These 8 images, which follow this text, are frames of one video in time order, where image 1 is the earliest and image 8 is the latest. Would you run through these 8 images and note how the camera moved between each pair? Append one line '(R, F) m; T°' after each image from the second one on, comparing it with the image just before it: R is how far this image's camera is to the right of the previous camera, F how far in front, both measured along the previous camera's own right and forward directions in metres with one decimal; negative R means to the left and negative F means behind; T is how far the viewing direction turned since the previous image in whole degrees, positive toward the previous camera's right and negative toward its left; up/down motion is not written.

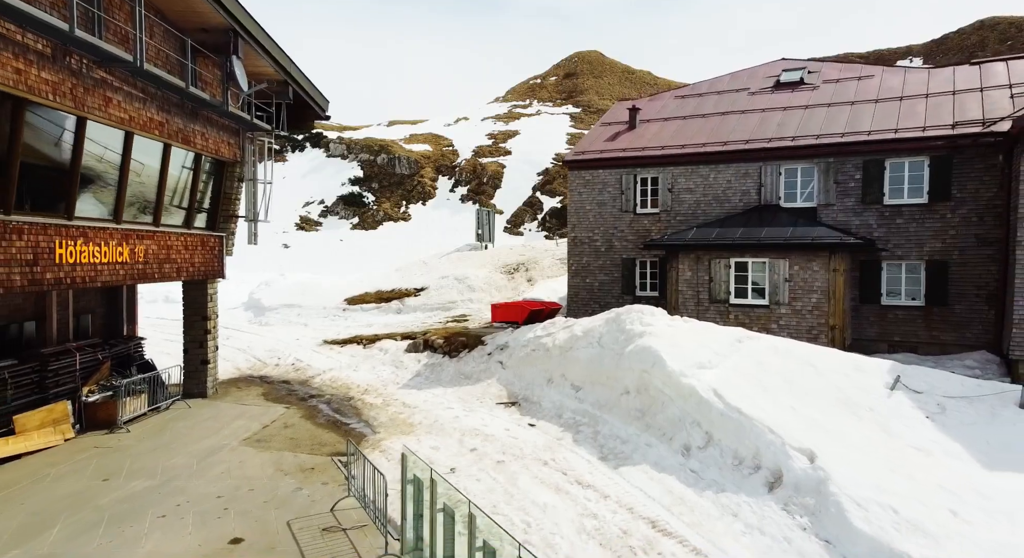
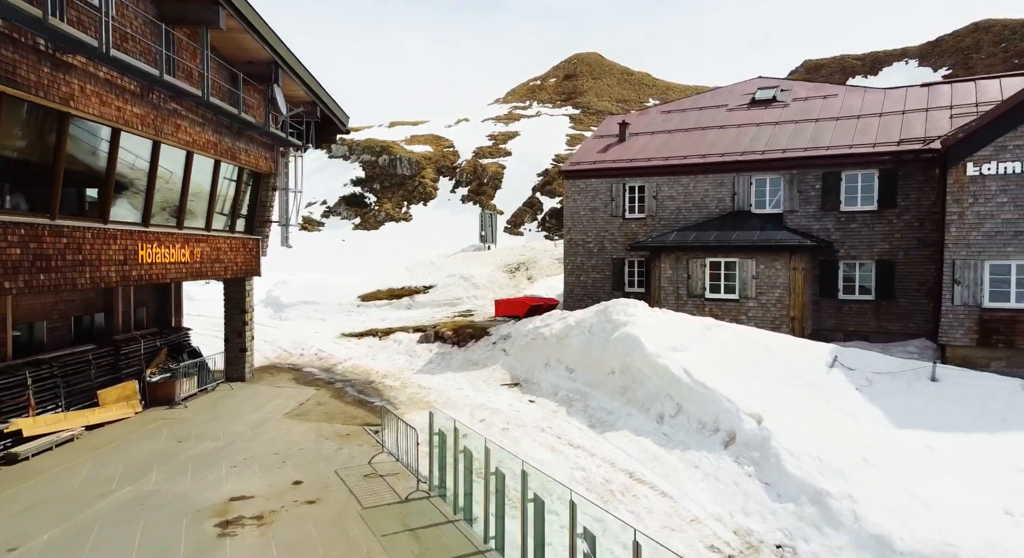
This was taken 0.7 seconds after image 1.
(-0.1, -2.3) m; 0°
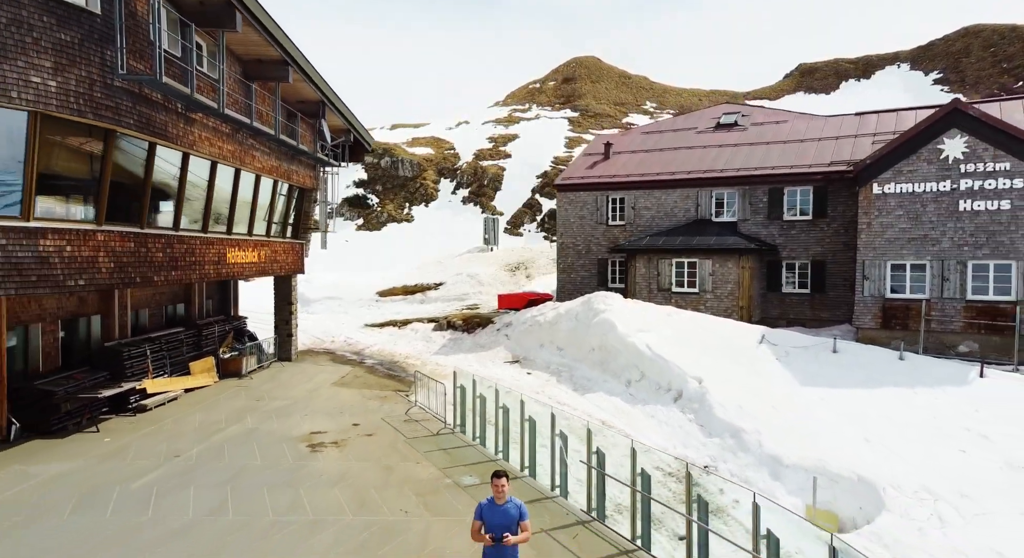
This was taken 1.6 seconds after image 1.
(0.0, -4.0) m; 0°
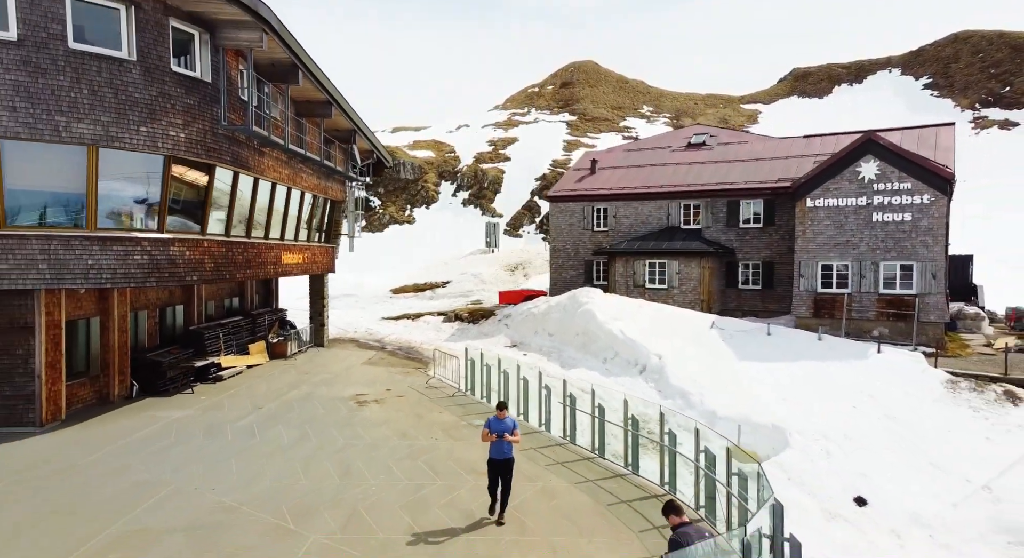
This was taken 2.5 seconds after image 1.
(0.0, -4.2) m; 0°
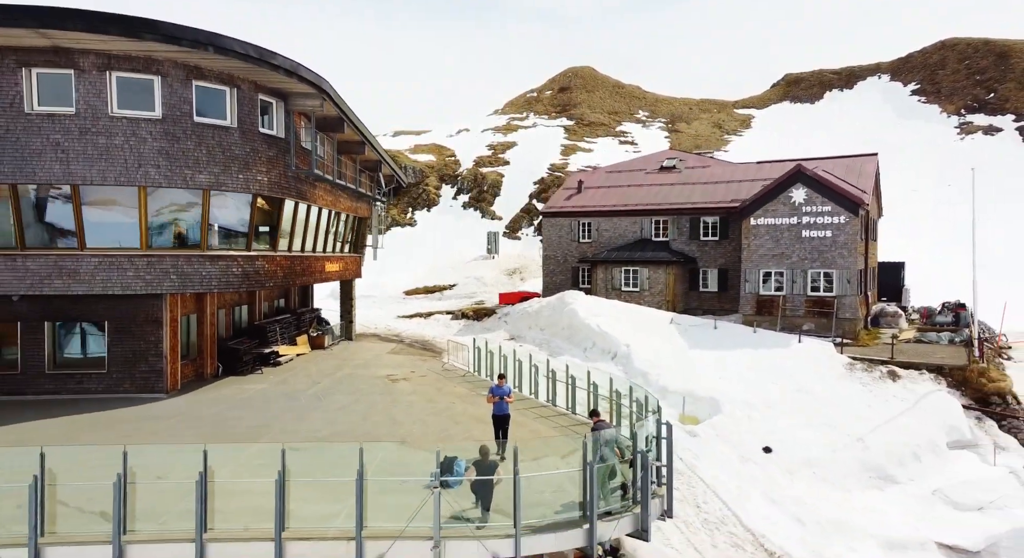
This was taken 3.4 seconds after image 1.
(+0.1, -5.2) m; 0°
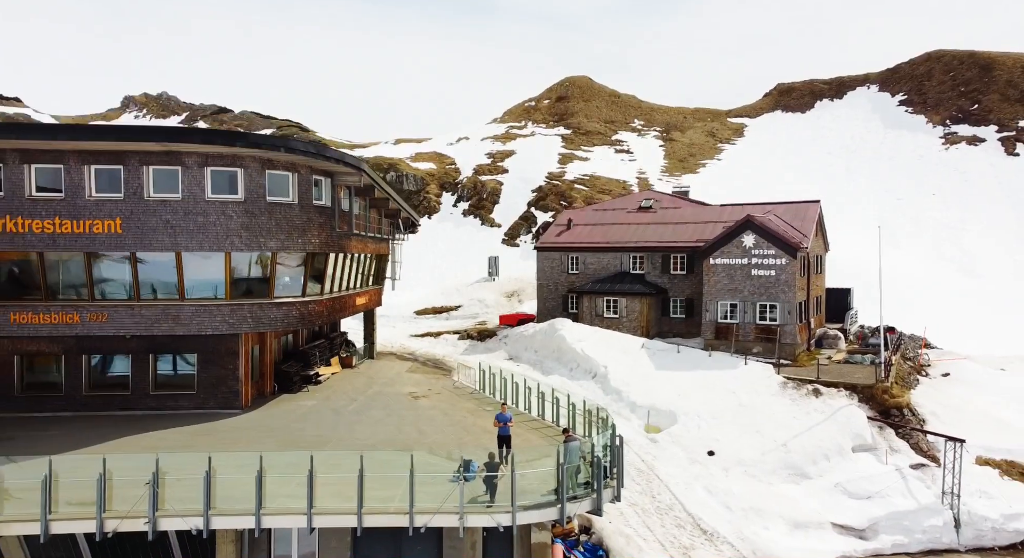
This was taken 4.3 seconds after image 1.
(0.0, -5.5) m; 0°
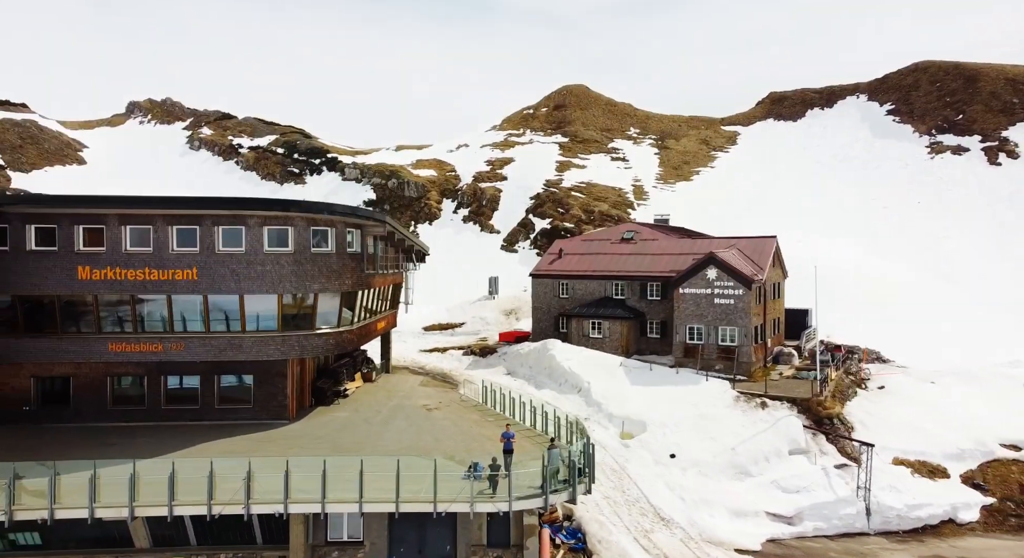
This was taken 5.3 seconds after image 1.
(+0.1, -5.6) m; 0°
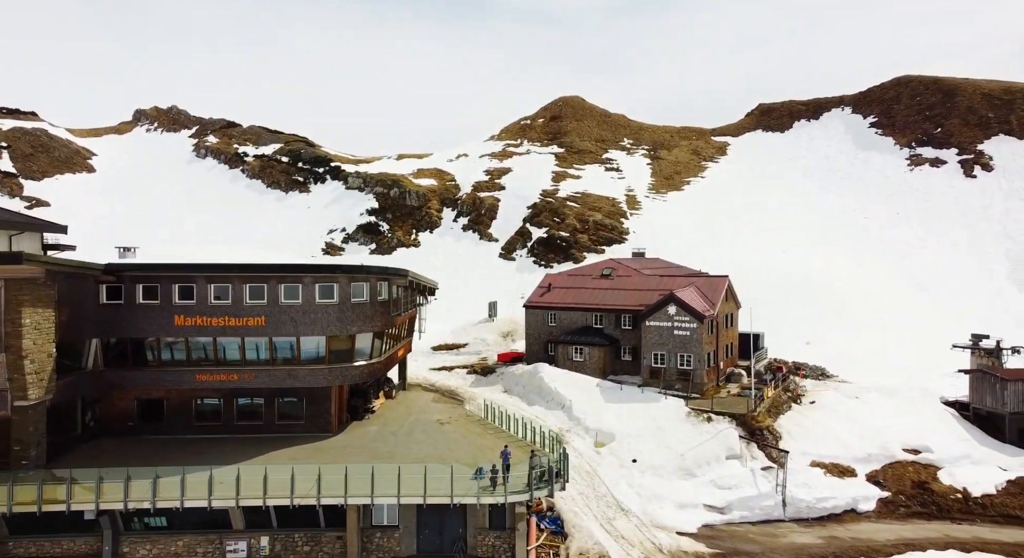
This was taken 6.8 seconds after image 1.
(+0.1, -8.4) m; 0°
